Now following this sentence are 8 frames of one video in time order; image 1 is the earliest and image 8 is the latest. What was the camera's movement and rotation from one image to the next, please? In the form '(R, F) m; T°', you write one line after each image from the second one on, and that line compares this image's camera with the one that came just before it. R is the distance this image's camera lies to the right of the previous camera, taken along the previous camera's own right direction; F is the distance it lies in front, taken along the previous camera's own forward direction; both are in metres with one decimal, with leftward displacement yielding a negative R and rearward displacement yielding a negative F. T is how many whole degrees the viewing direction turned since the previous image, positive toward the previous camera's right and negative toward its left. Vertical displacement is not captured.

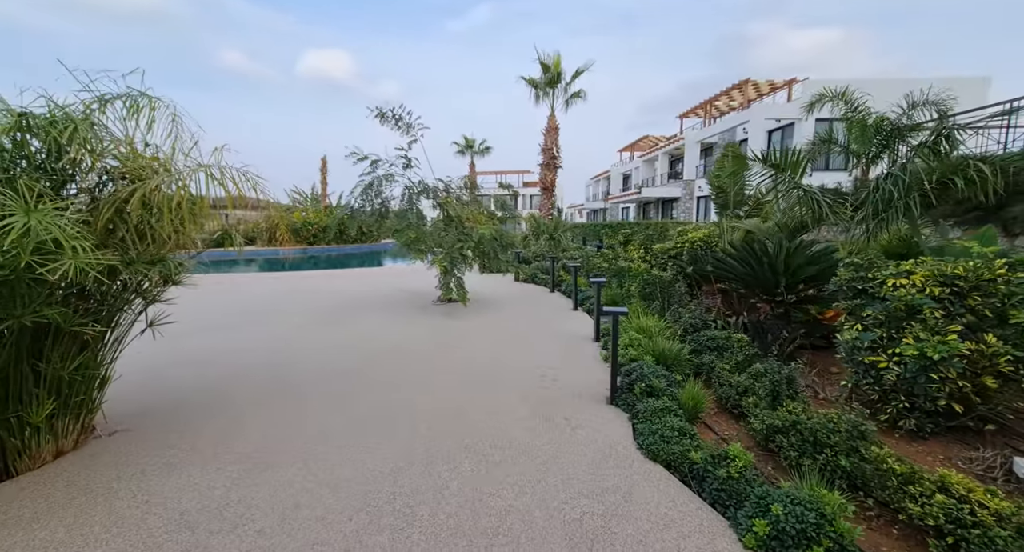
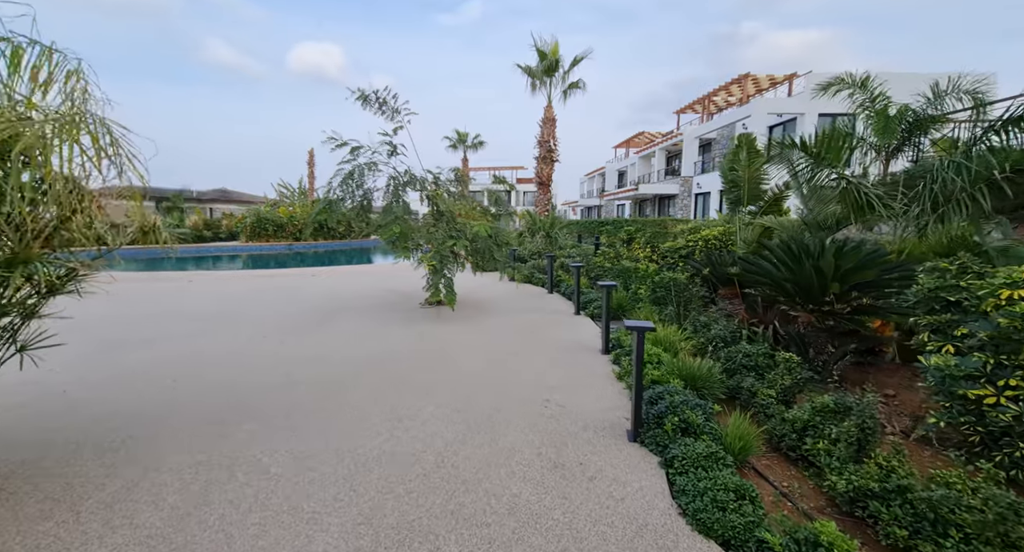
(0.0, +0.6) m; +1°
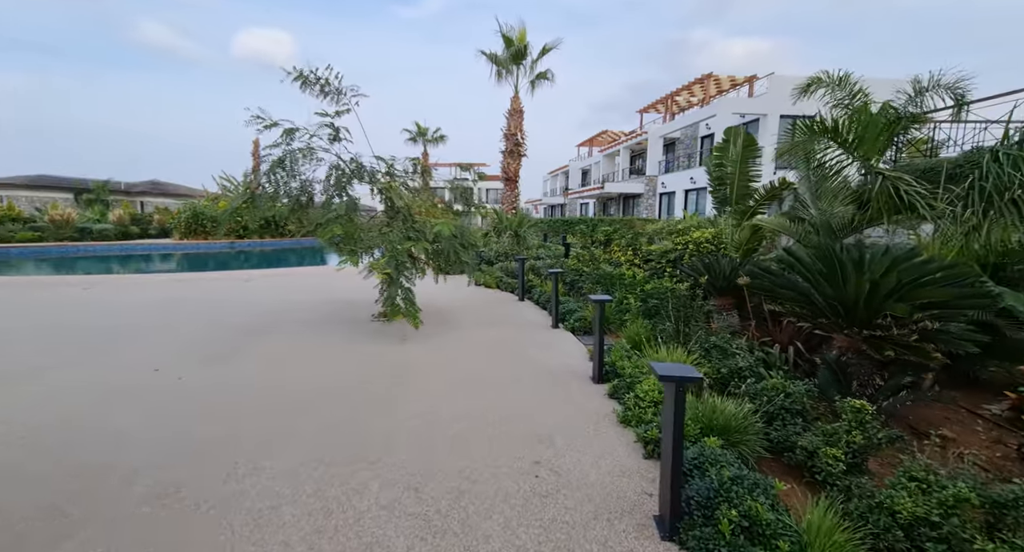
(-0.1, +0.7) m; +5°
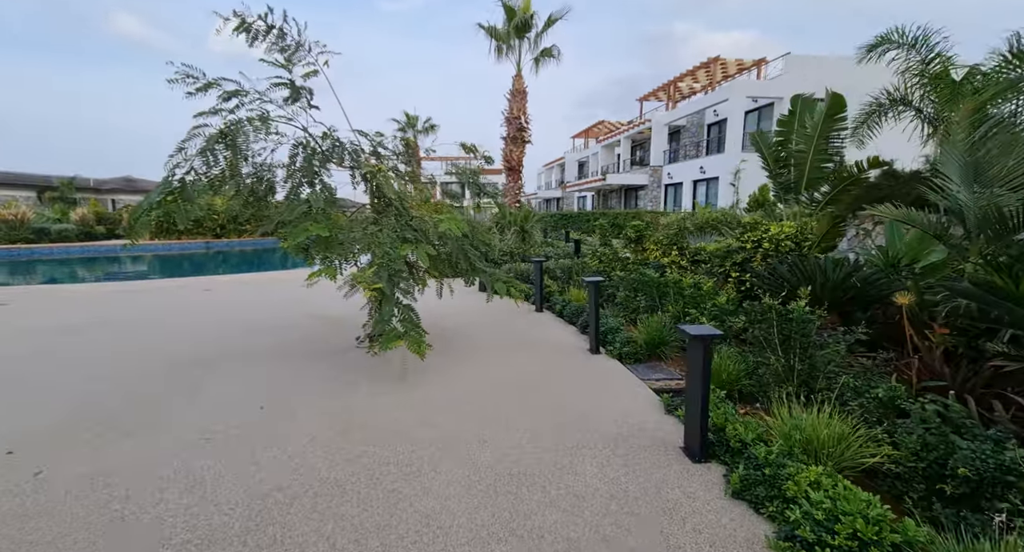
(-0.3, +1.1) m; +1°
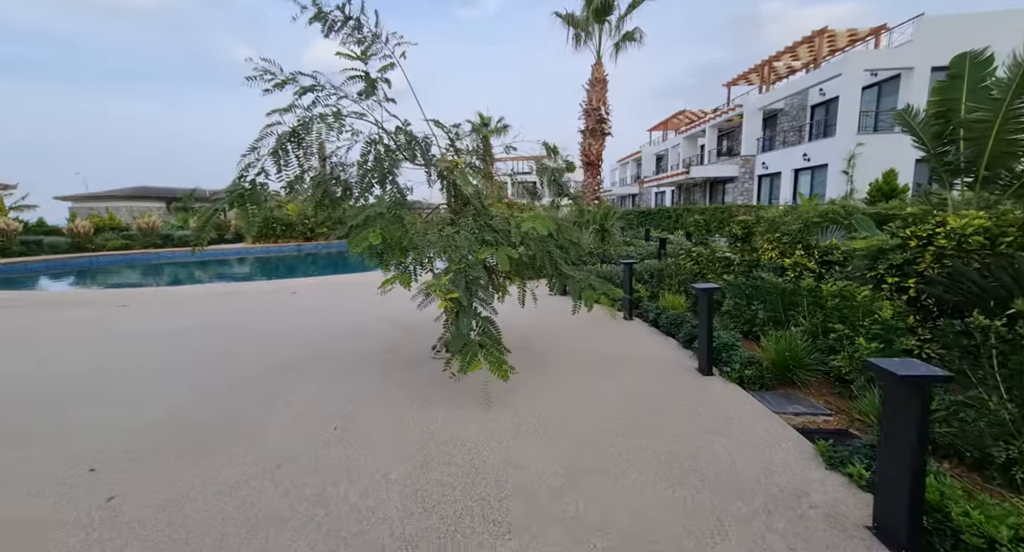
(-0.2, +0.5) m; -9°
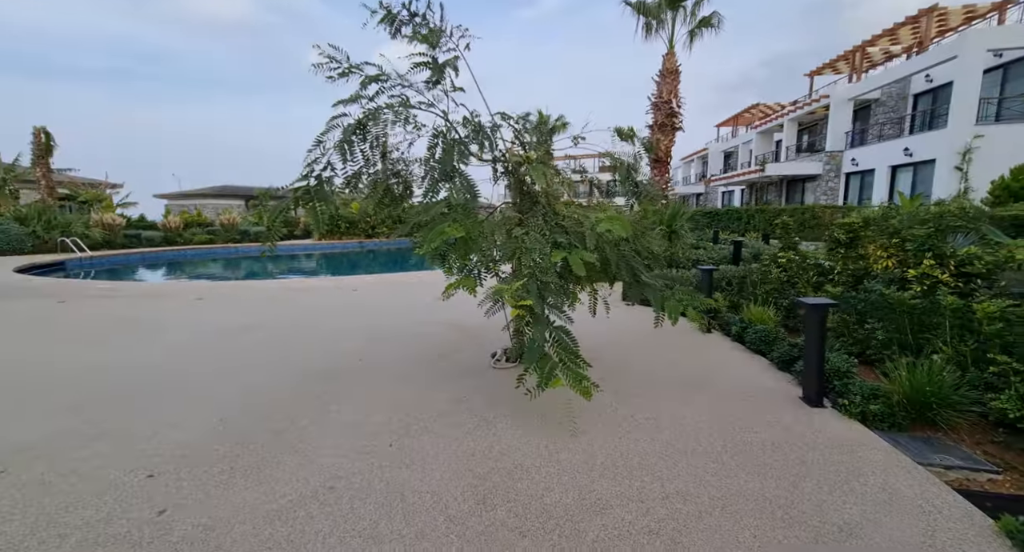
(-0.1, +0.3) m; -7°
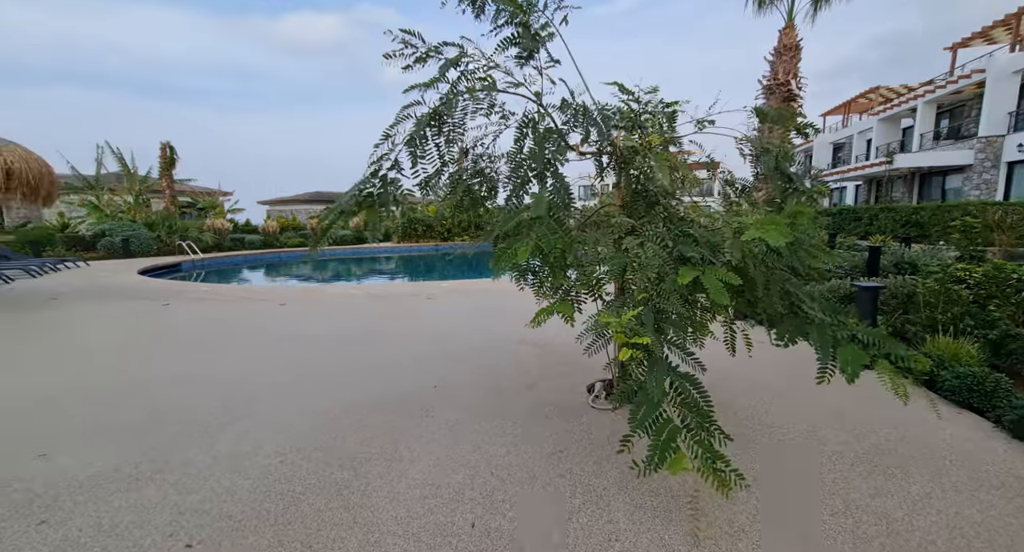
(-0.2, +0.7) m; -9°
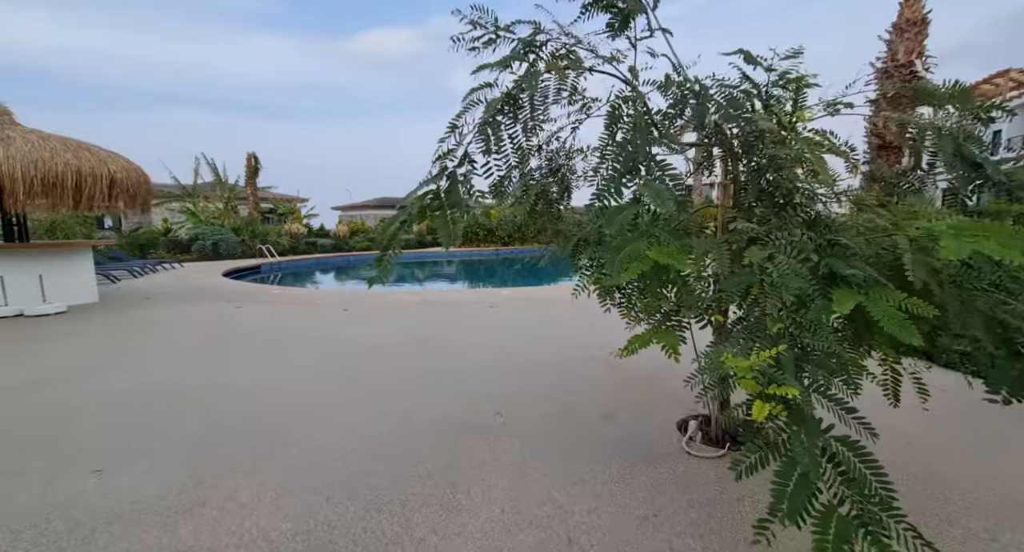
(-0.1, +0.5) m; -7°
